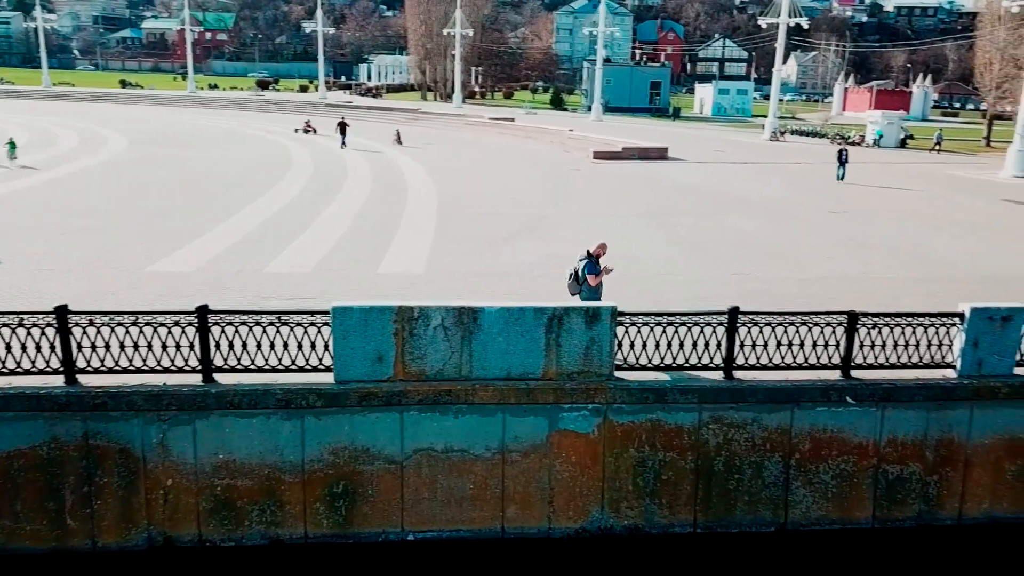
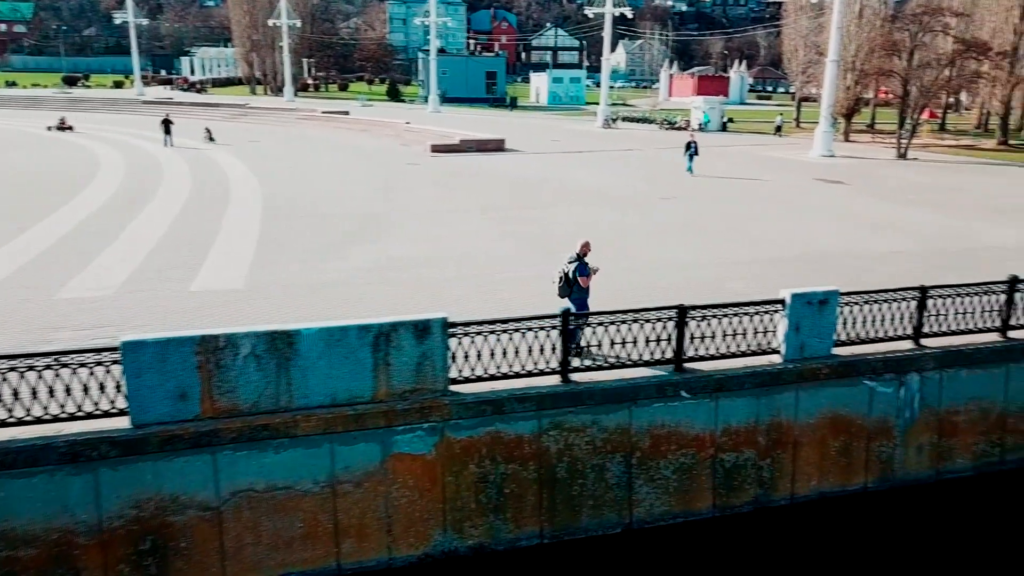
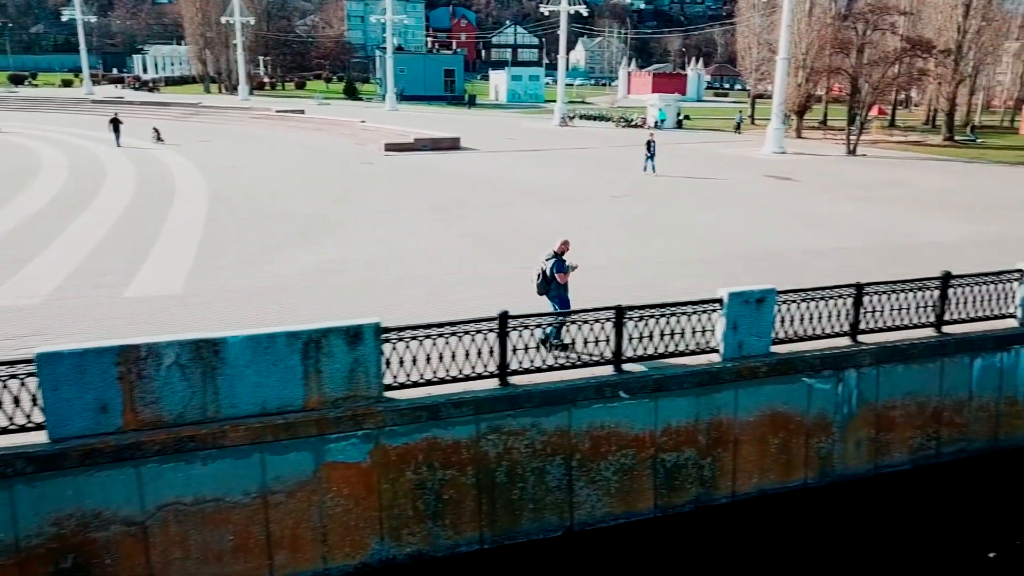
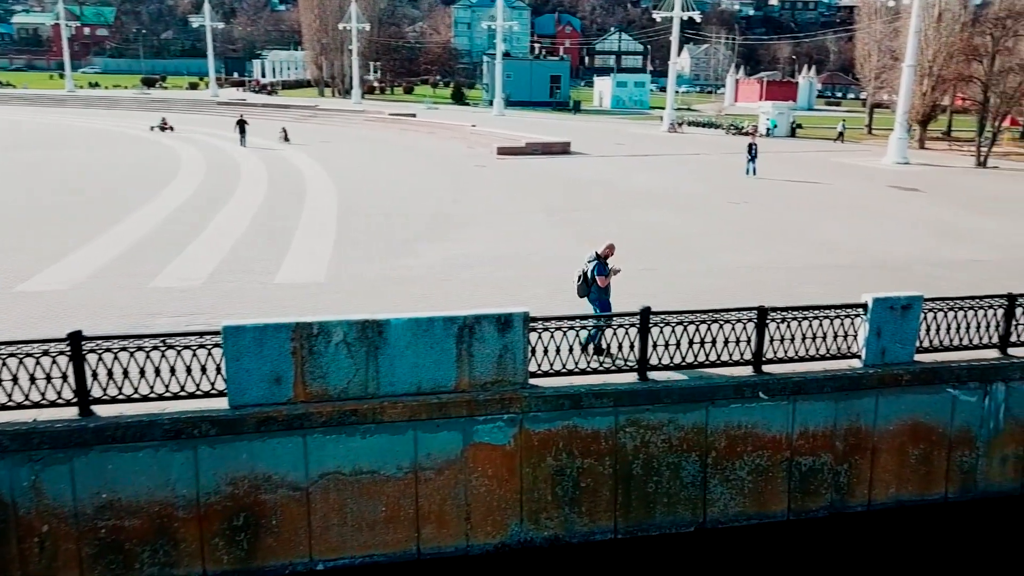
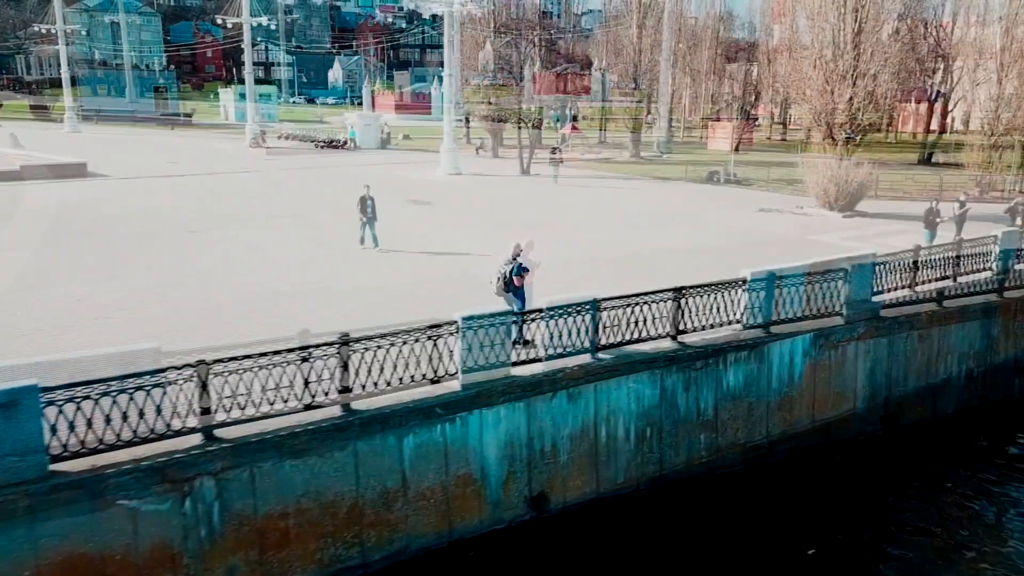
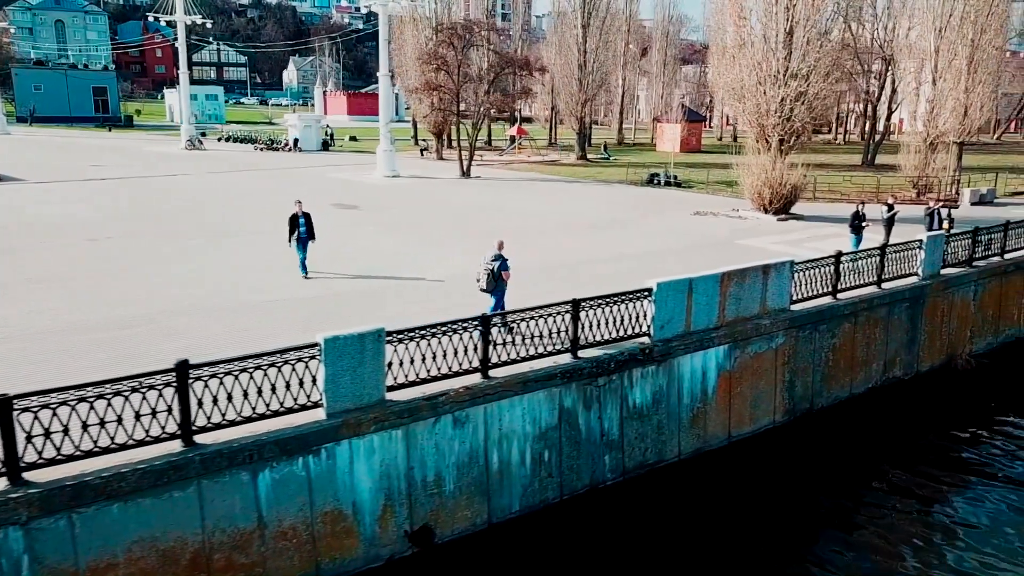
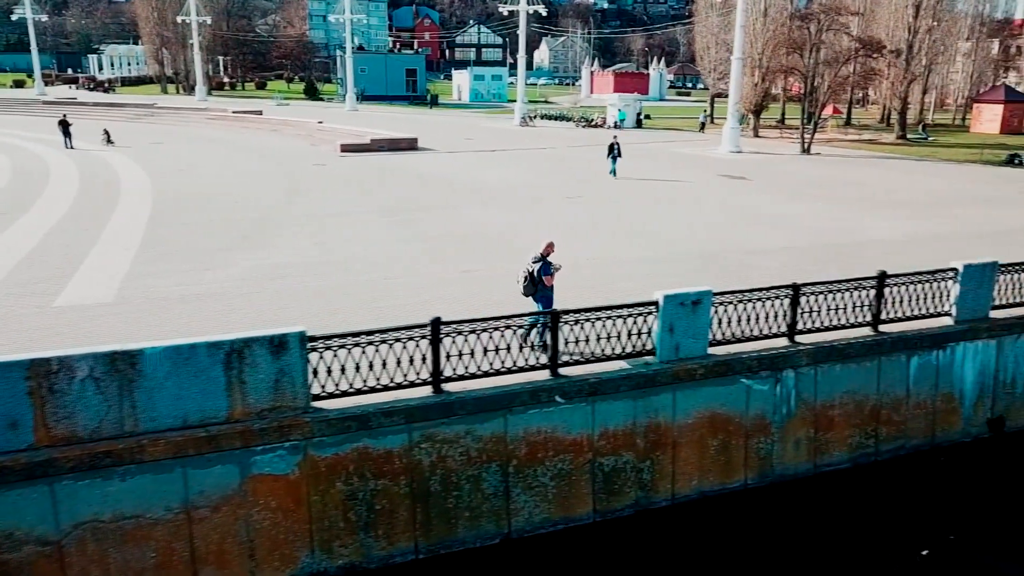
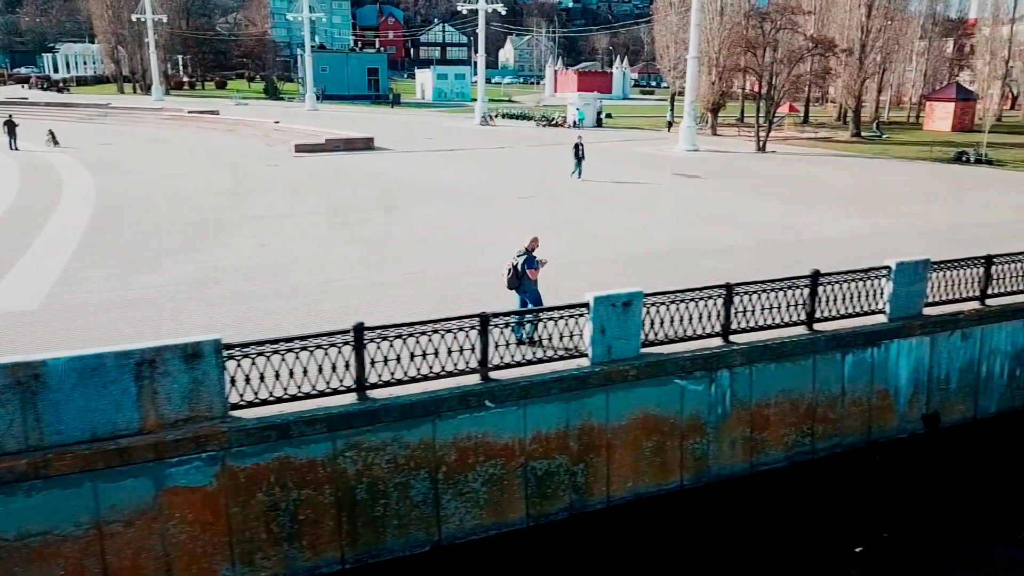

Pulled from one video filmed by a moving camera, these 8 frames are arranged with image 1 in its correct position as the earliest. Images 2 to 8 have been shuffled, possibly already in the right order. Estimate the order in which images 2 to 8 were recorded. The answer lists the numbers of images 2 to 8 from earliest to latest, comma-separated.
4, 2, 3, 7, 8, 5, 6
